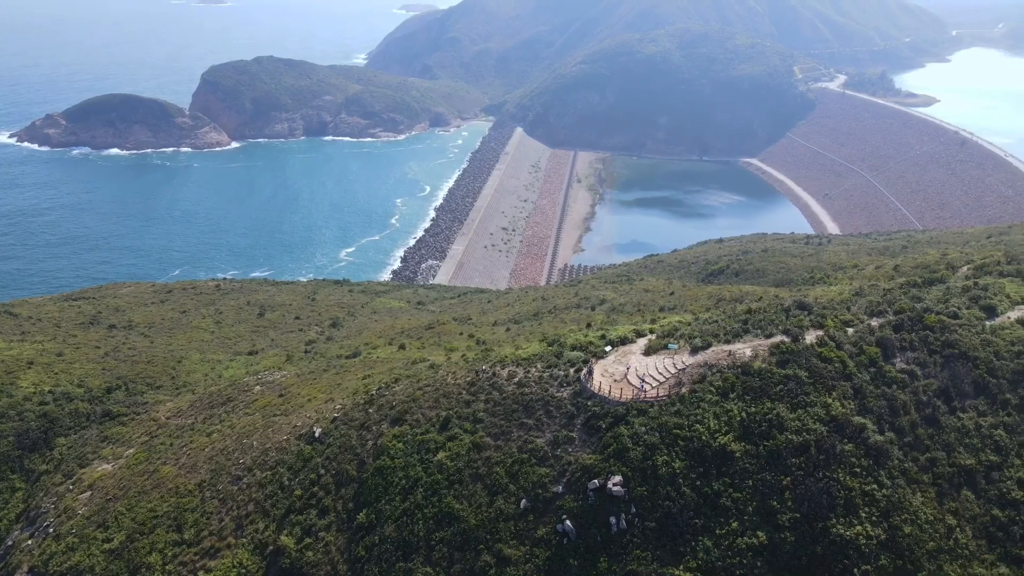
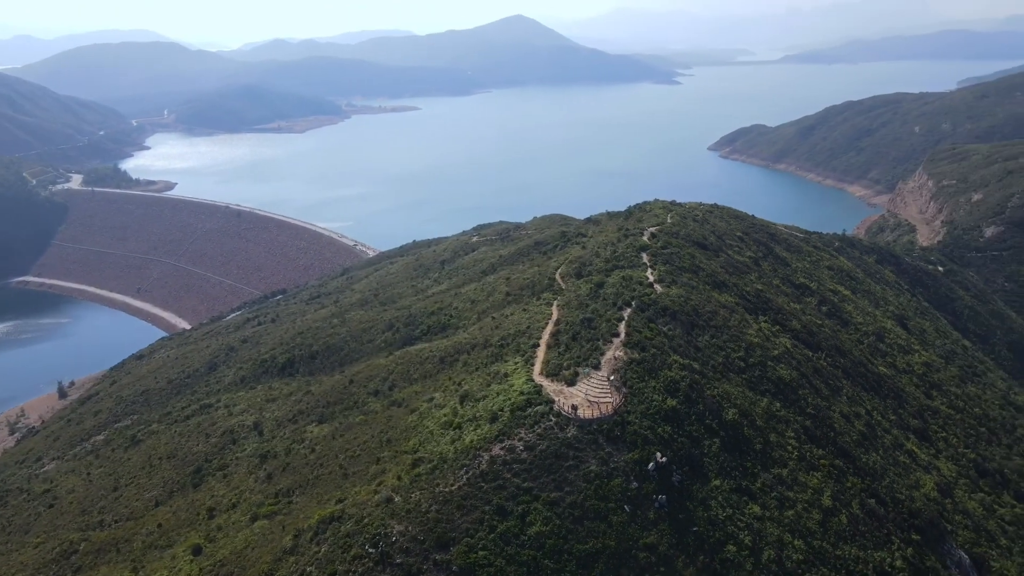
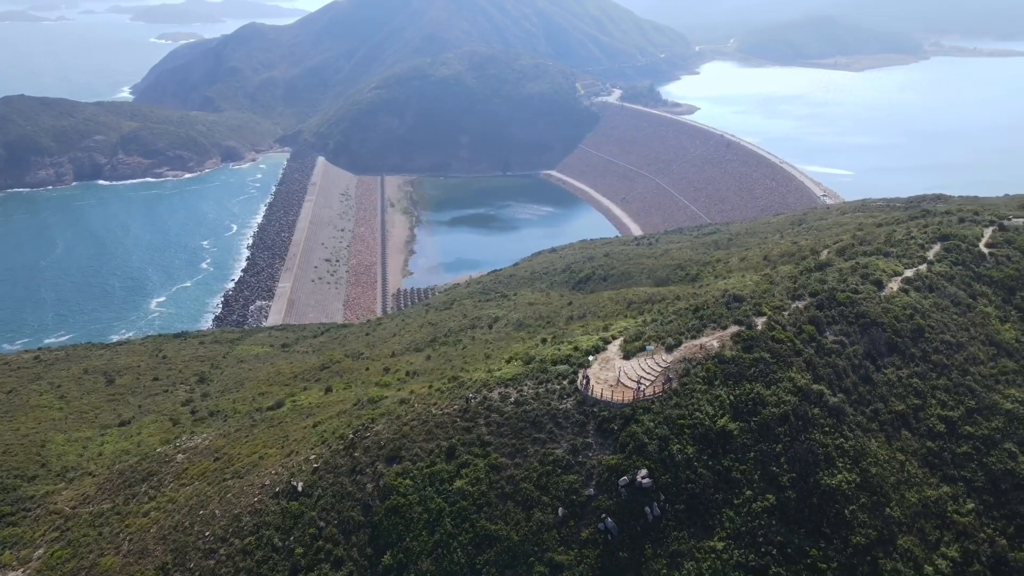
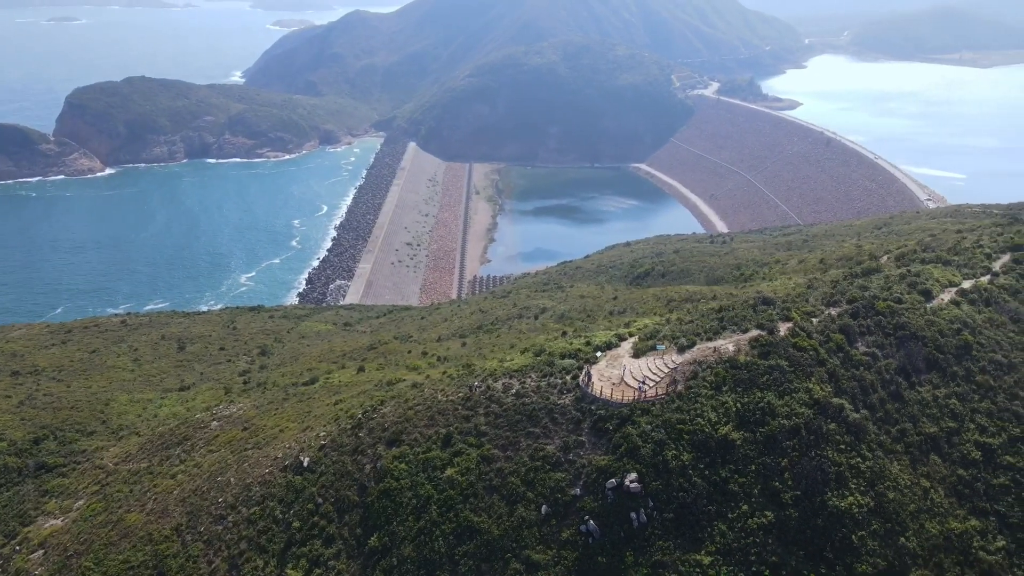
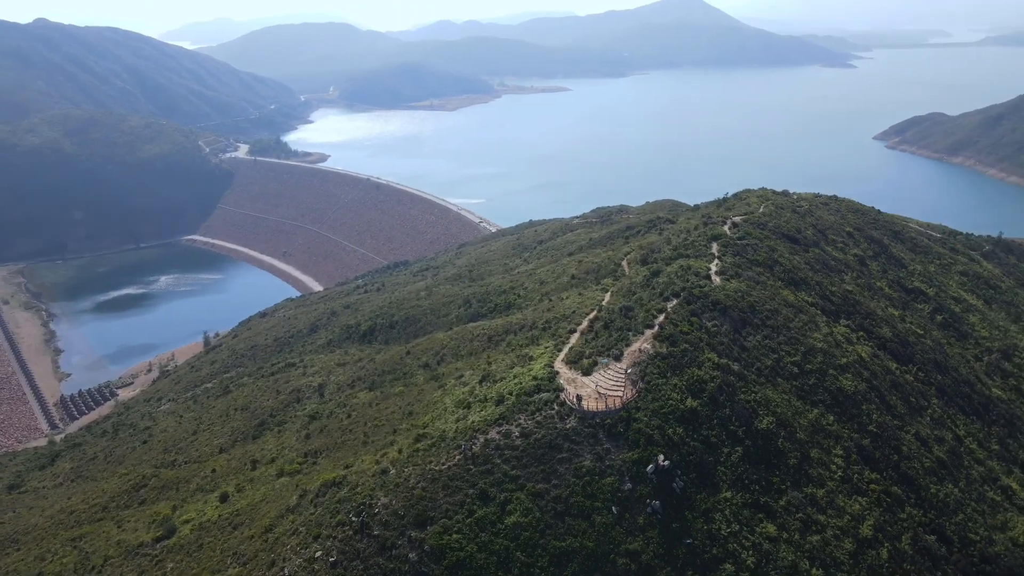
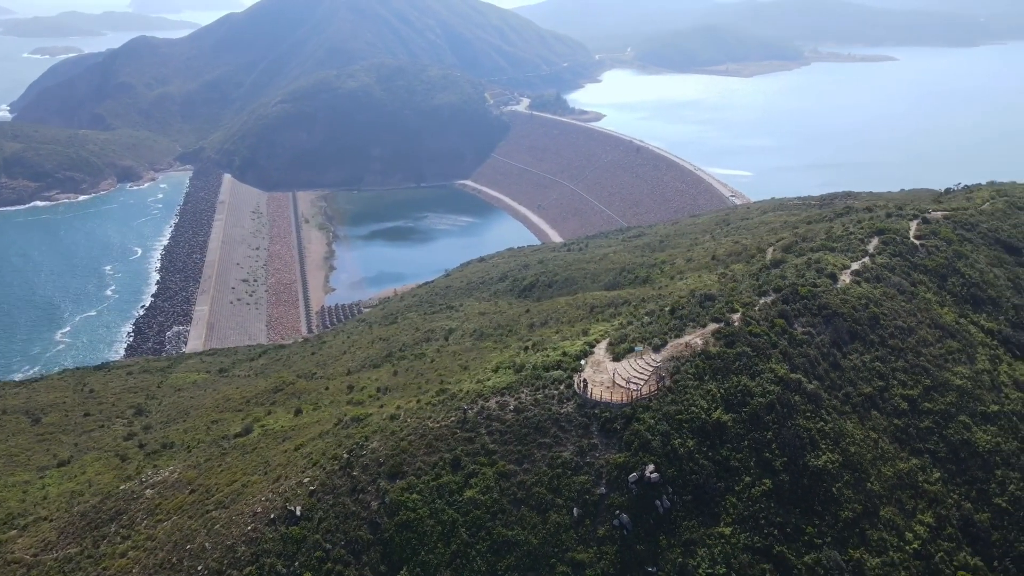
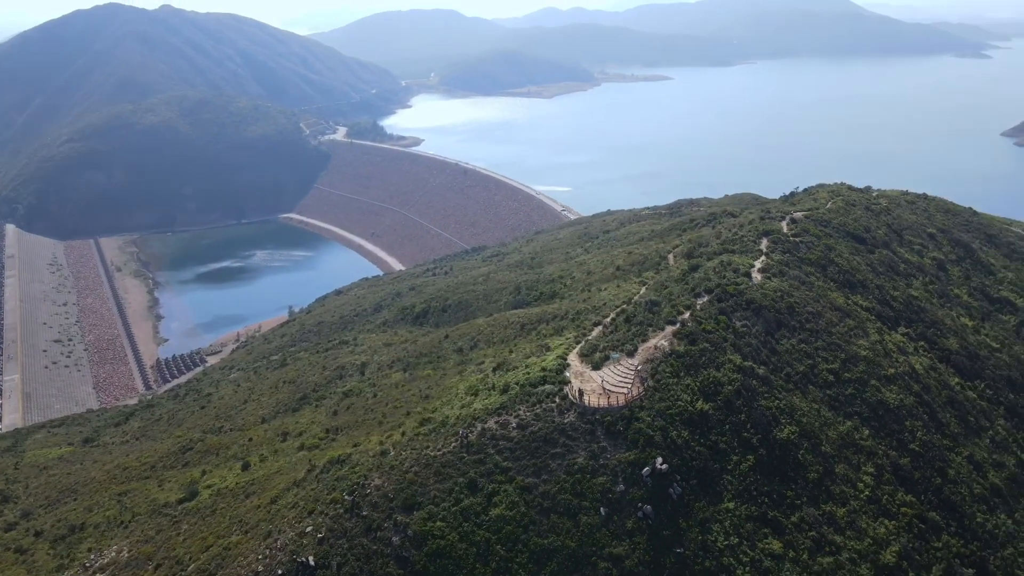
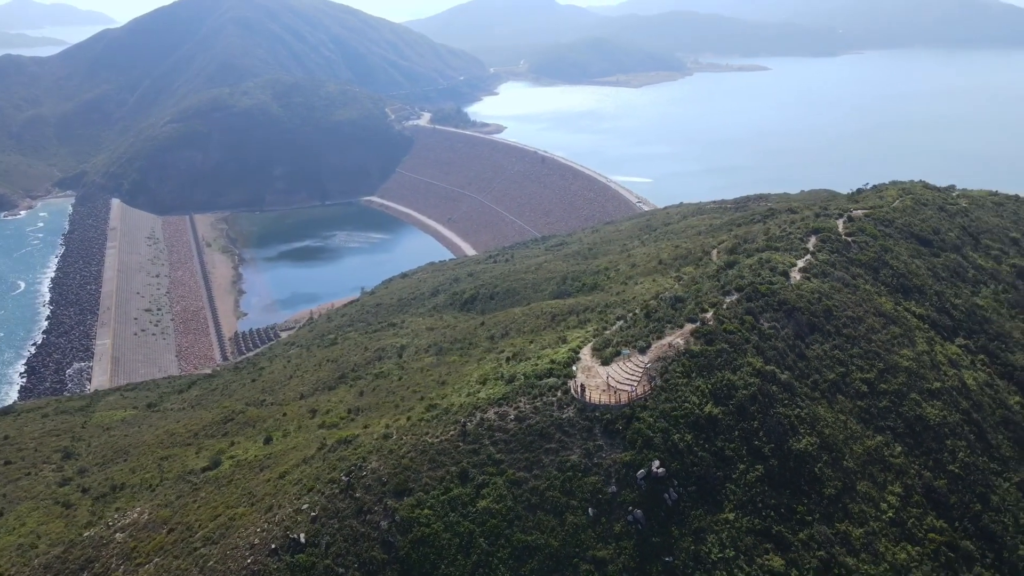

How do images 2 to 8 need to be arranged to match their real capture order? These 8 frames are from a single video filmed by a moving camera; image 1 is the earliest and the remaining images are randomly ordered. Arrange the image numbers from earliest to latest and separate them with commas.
4, 3, 6, 8, 7, 5, 2
